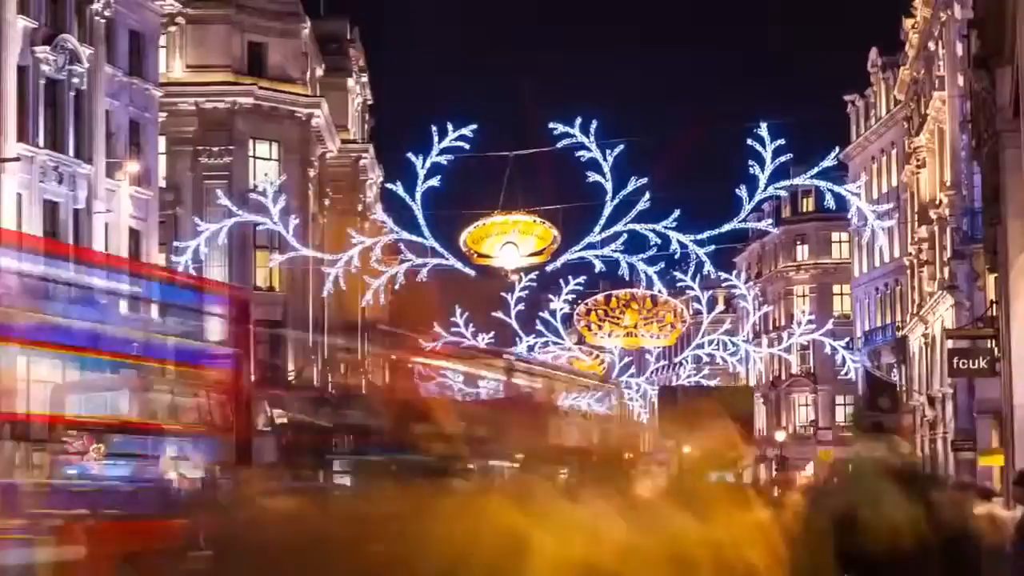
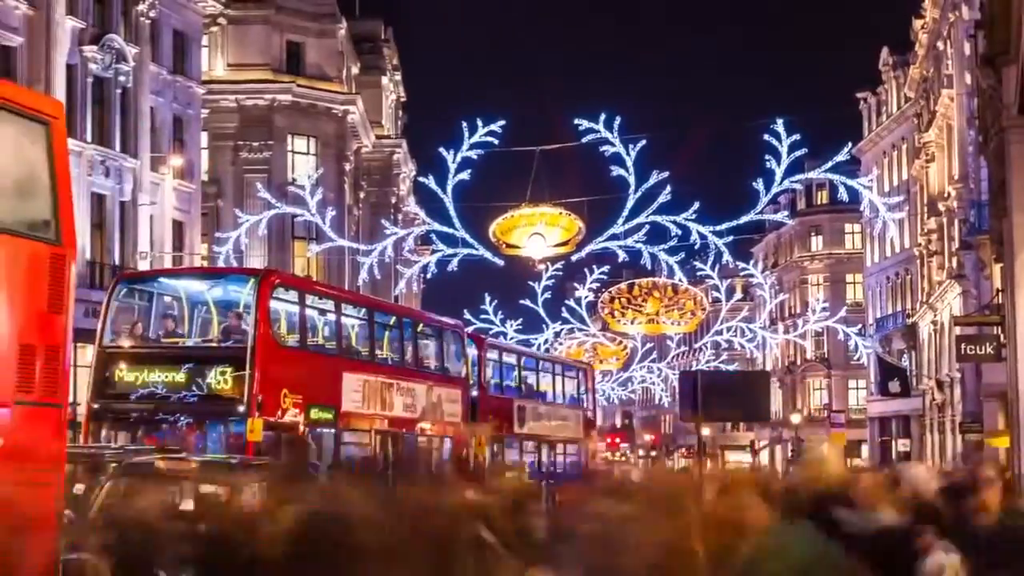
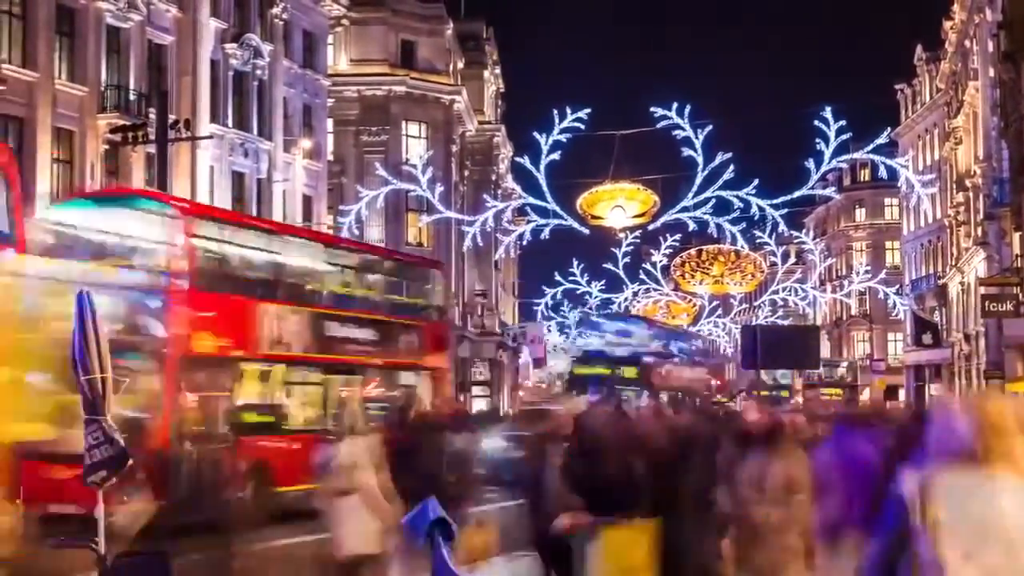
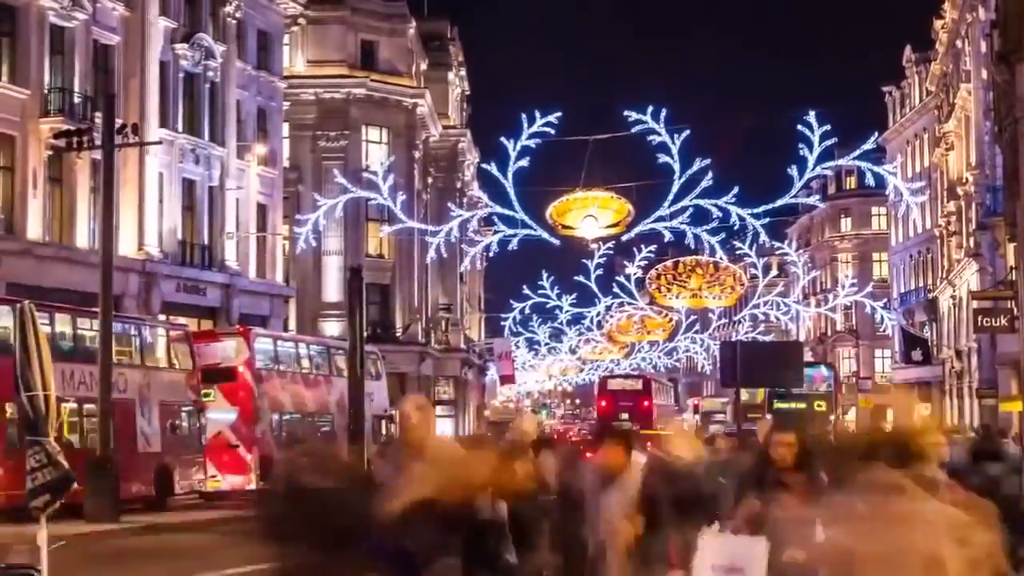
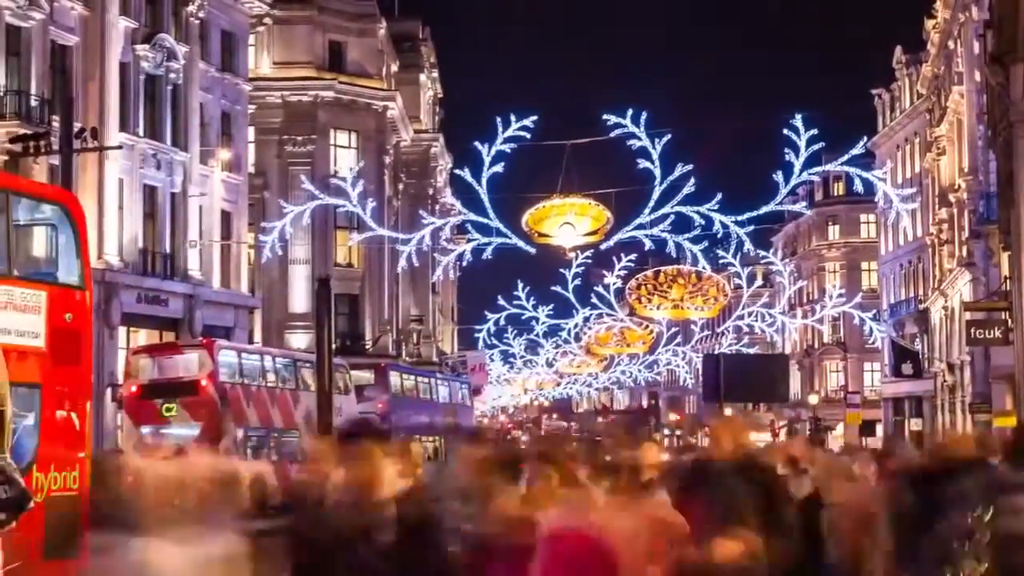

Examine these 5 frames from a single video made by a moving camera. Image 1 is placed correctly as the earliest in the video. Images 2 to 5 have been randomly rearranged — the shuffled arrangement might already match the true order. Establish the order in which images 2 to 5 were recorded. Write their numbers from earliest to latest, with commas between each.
2, 5, 4, 3
